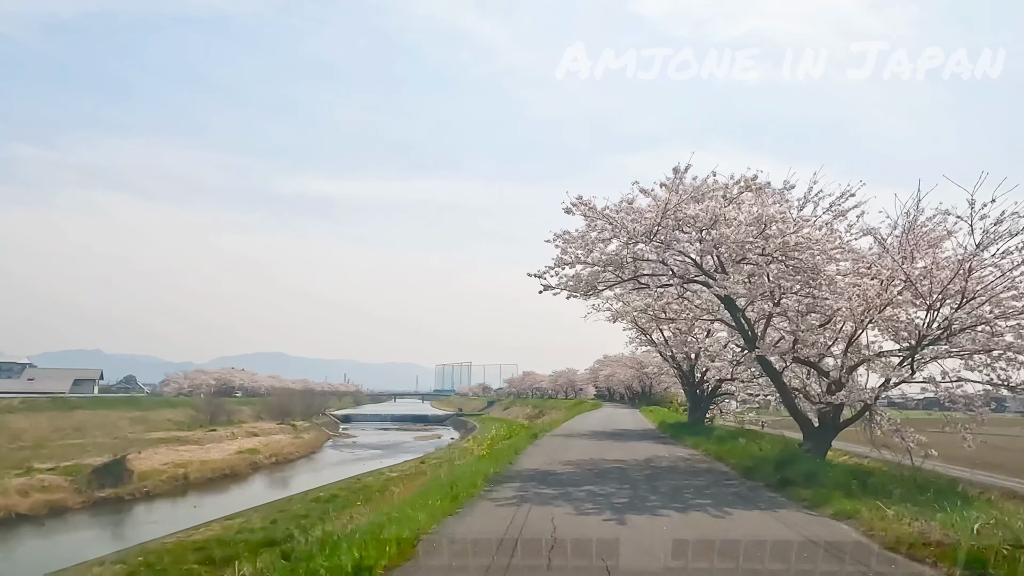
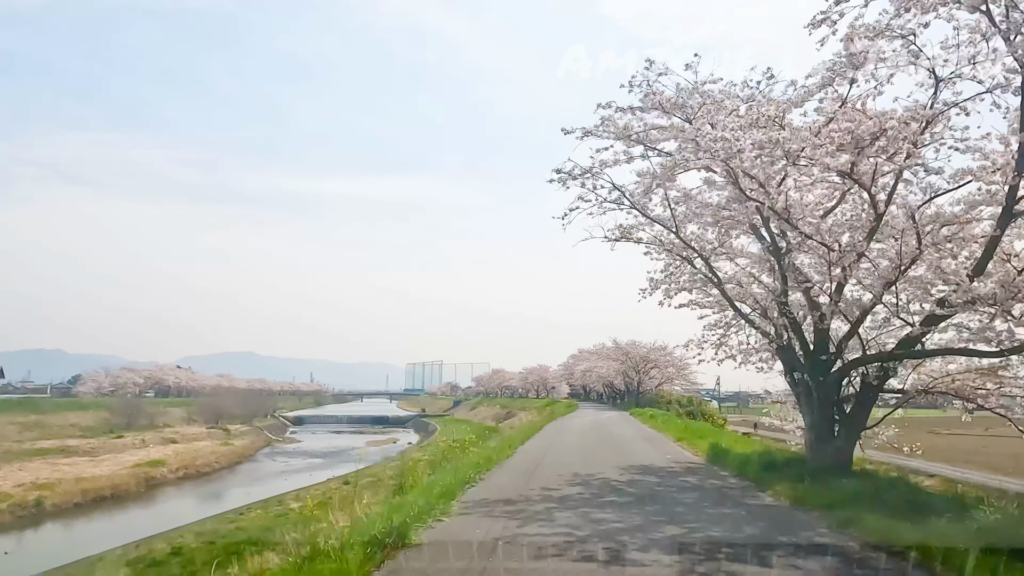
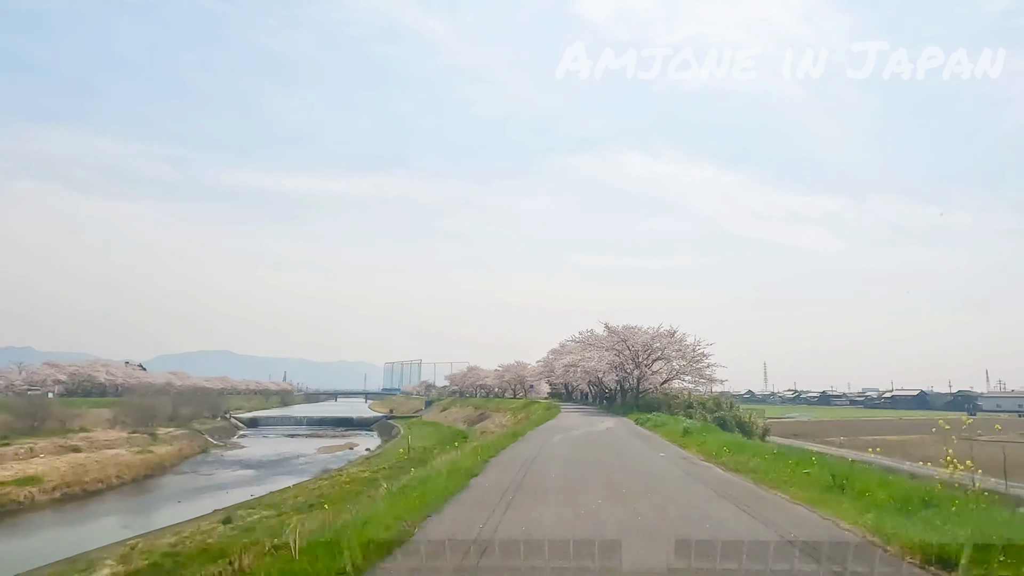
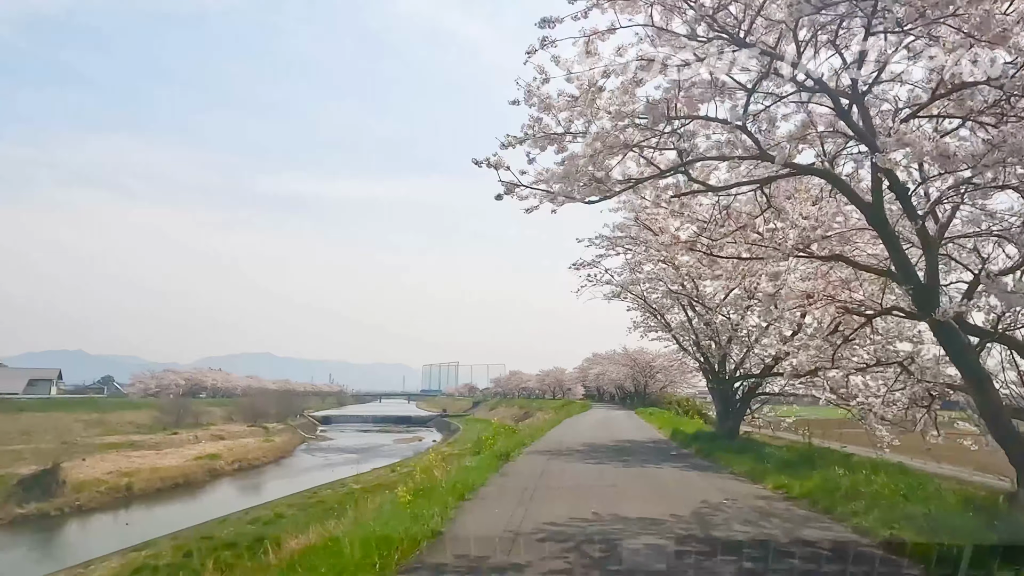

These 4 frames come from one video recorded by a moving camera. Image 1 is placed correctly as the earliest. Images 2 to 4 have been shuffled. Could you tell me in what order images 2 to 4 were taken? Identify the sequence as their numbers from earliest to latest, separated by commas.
4, 2, 3
